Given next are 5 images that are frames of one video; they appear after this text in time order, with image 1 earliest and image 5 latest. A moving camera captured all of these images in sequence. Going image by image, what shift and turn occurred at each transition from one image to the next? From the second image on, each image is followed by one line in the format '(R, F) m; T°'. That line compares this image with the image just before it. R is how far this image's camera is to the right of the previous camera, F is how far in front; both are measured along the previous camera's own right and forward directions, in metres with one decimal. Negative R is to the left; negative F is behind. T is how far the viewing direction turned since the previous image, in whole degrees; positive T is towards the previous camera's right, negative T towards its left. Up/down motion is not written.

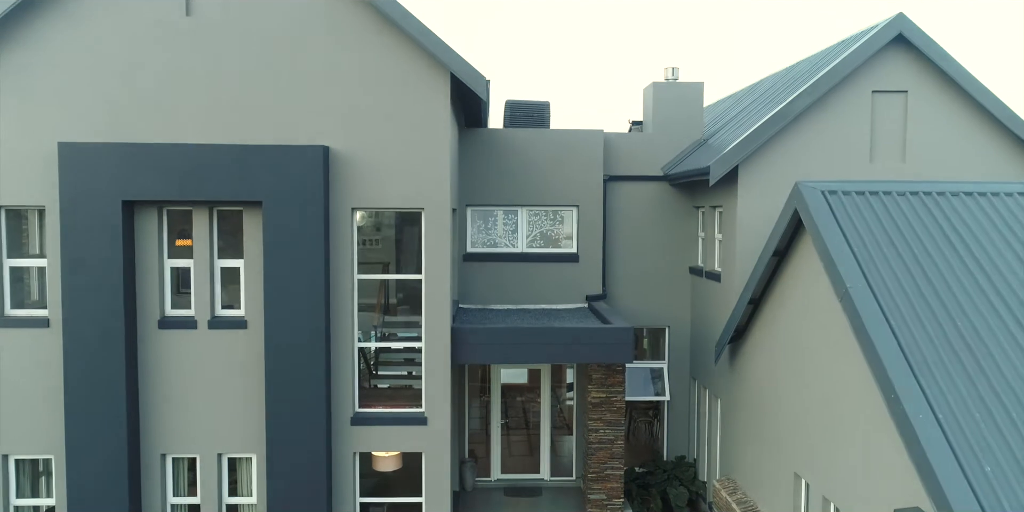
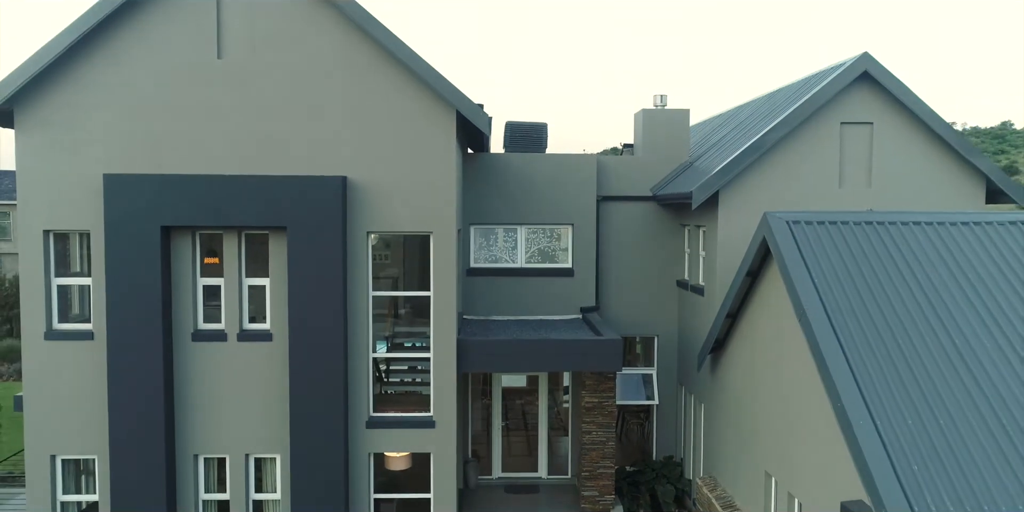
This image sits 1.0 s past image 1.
(0.0, -1.0) m; 0°
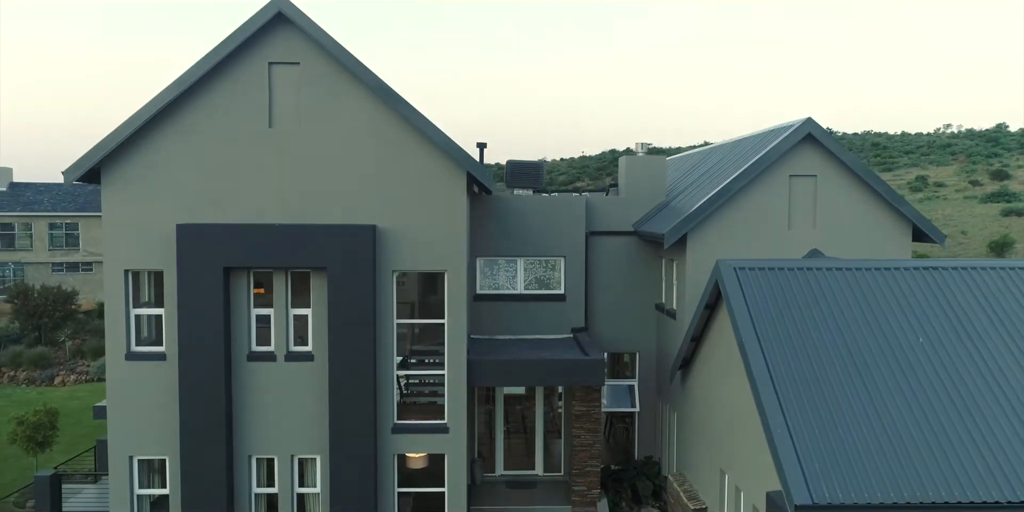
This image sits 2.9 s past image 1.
(0.0, -2.3) m; 0°
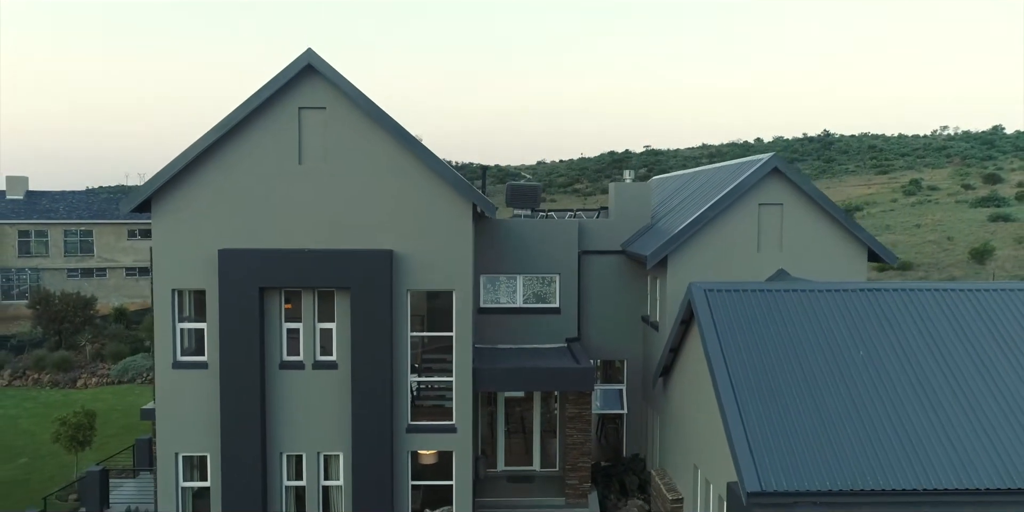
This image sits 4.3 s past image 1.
(0.0, -1.8) m; 0°
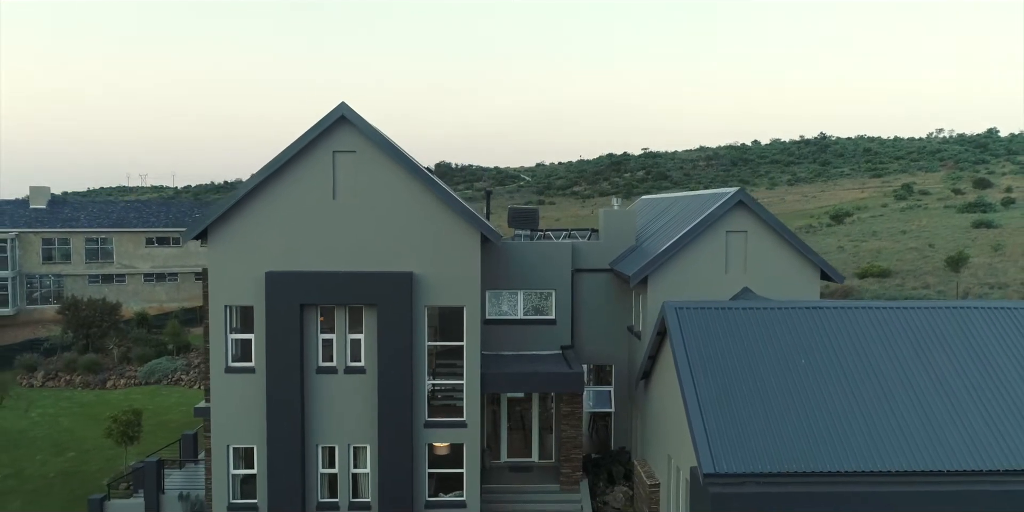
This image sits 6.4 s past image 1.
(-0.1, -2.6) m; 0°
